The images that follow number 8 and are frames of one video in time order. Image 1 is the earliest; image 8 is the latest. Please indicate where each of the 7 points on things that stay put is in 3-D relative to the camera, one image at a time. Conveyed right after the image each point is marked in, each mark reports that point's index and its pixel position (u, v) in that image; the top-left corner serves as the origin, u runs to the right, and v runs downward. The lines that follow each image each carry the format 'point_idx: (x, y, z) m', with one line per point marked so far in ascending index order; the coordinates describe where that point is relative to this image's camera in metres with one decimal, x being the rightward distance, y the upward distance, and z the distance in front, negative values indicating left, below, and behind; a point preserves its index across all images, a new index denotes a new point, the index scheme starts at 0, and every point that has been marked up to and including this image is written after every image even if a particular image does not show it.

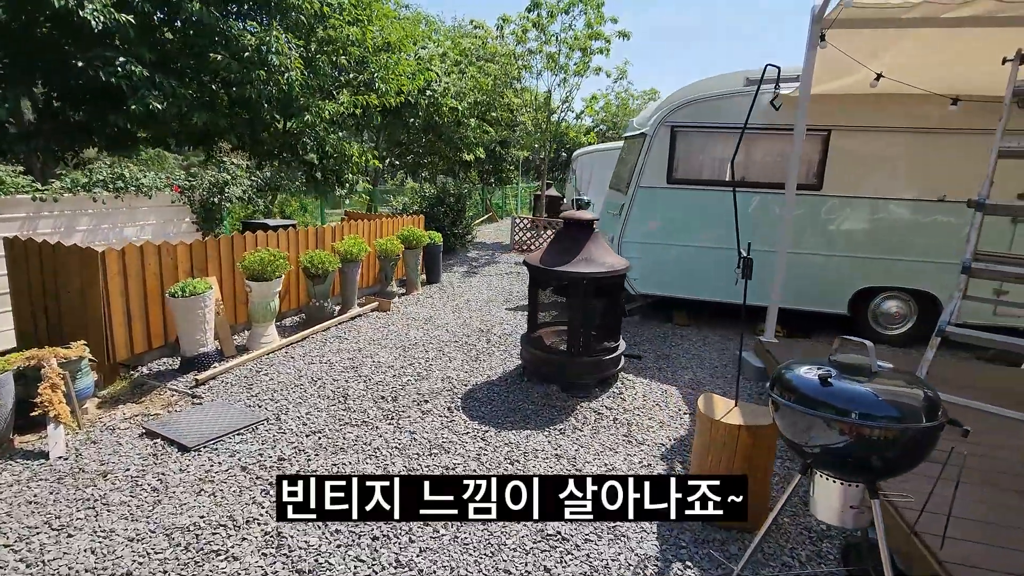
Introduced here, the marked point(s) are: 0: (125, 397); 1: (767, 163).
0: (-3.1, -0.9, +4.1) m
1: (+2.7, +1.3, +5.4) m
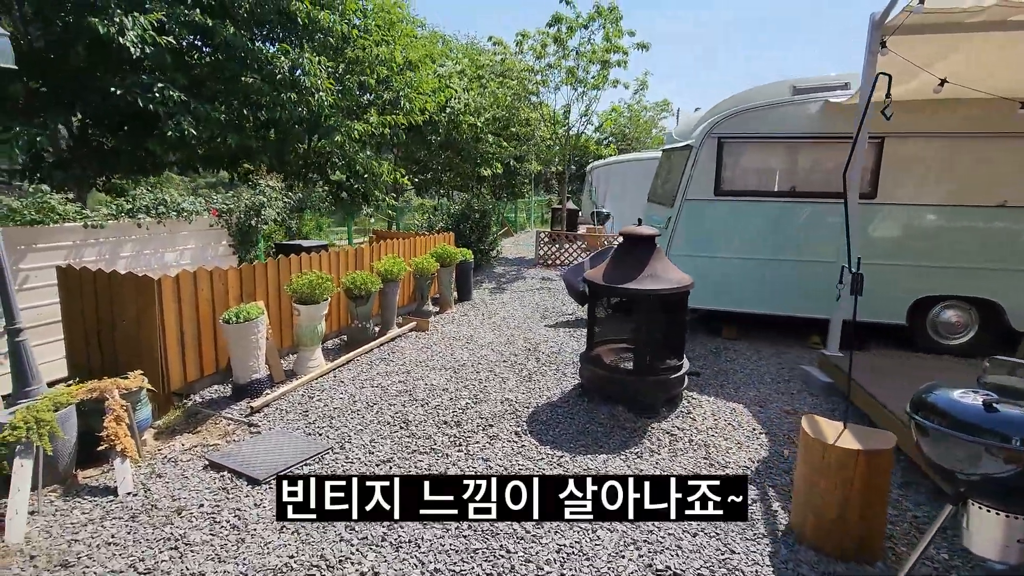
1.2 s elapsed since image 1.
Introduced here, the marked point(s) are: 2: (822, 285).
0: (-2.6, -1.1, +4.0) m
1: (+3.2, +1.2, +5.3) m
2: (+3.2, 0.0, +5.4) m
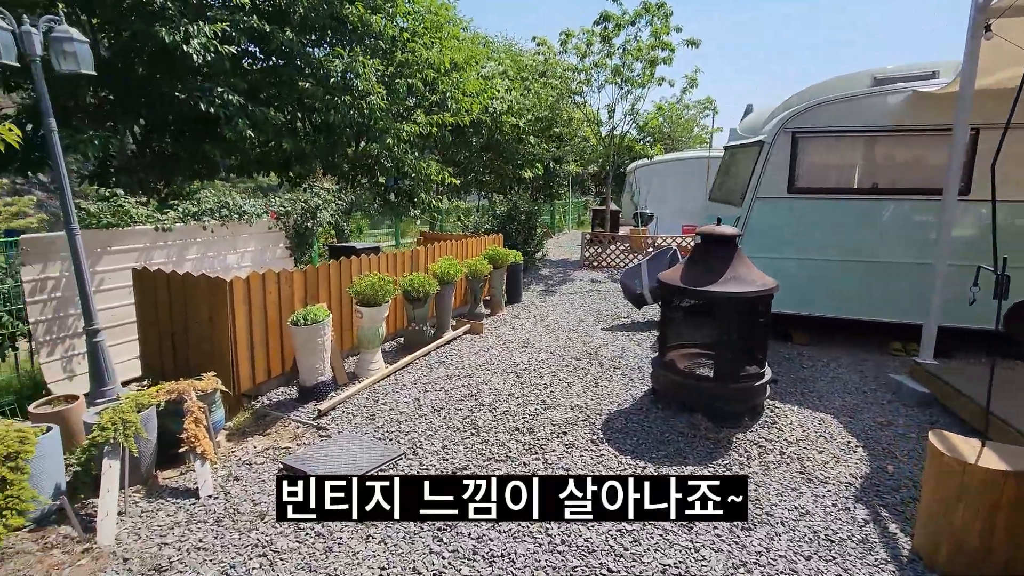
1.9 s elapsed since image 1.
0: (-2.0, -1.1, +4.0) m
1: (+3.8, +1.1, +5.0) m
2: (+3.9, 0.0, +5.1) m
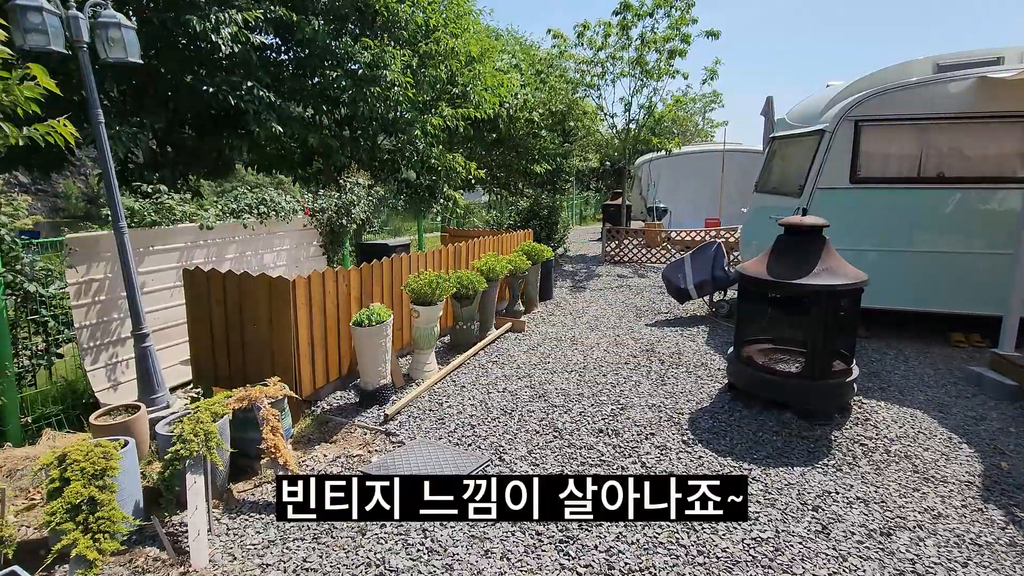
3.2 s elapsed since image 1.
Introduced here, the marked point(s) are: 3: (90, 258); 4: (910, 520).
0: (-1.4, -1.1, +3.8) m
1: (+4.4, +1.2, +4.9) m
2: (+4.4, +0.1, +5.0) m
3: (-3.3, +0.2, +4.1) m
4: (+2.1, -1.2, +2.7) m
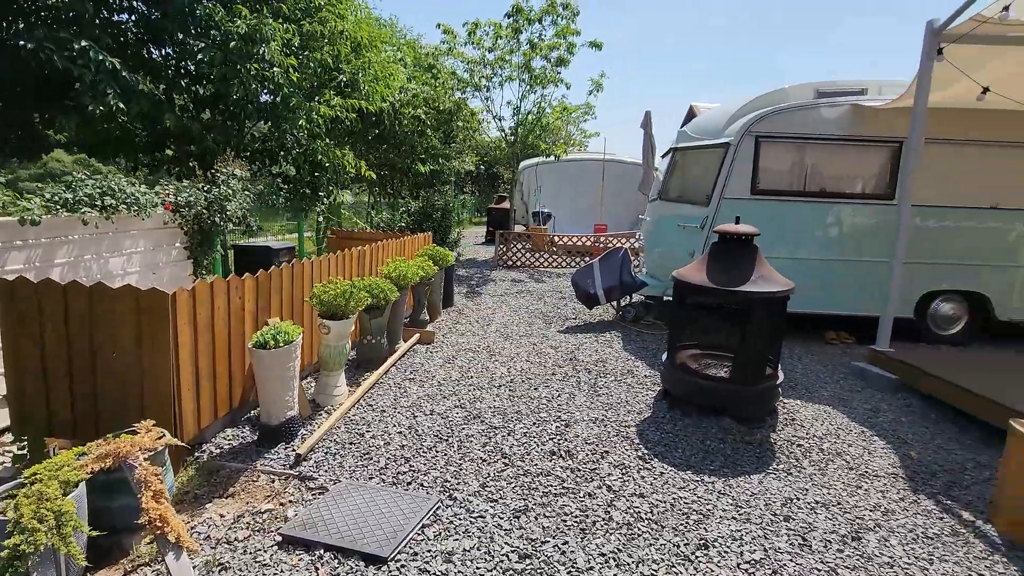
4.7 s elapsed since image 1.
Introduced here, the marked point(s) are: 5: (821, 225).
0: (-1.8, -1.2, +3.0) m
1: (+3.5, +1.2, +5.5) m
2: (+3.6, +0.1, +5.6) m
3: (-3.6, +0.1, +2.8) m
4: (+1.9, -1.2, +2.8) m
5: (+3.3, +0.7, +5.6) m
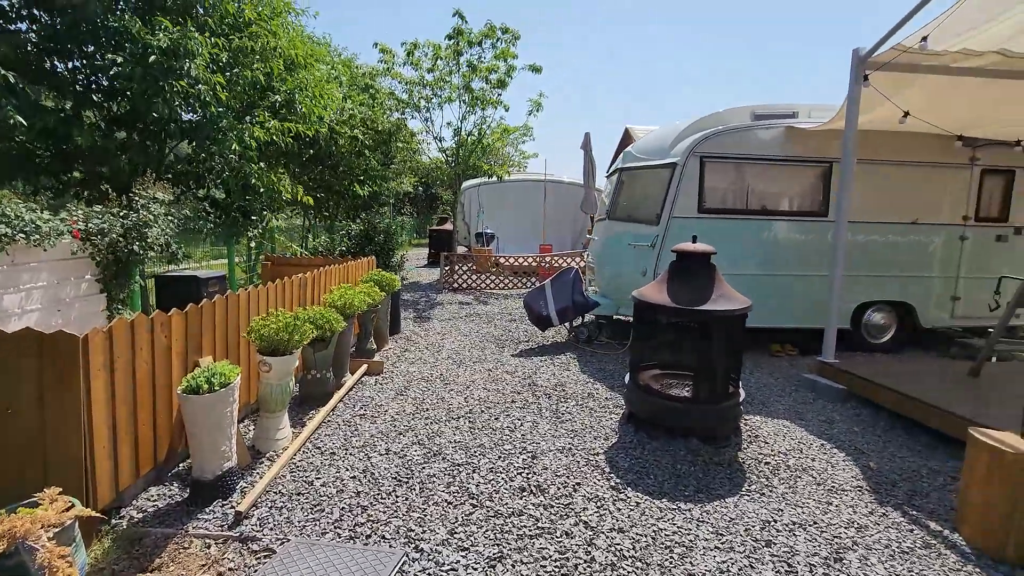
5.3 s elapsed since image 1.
0: (-1.9, -1.4, +2.6) m
1: (+3.0, +1.0, +5.8) m
2: (+3.1, -0.1, +5.9) m
3: (-3.8, -0.1, +2.2) m
4: (+1.8, -1.3, +2.8) m
5: (+2.8, +0.5, +5.8) m
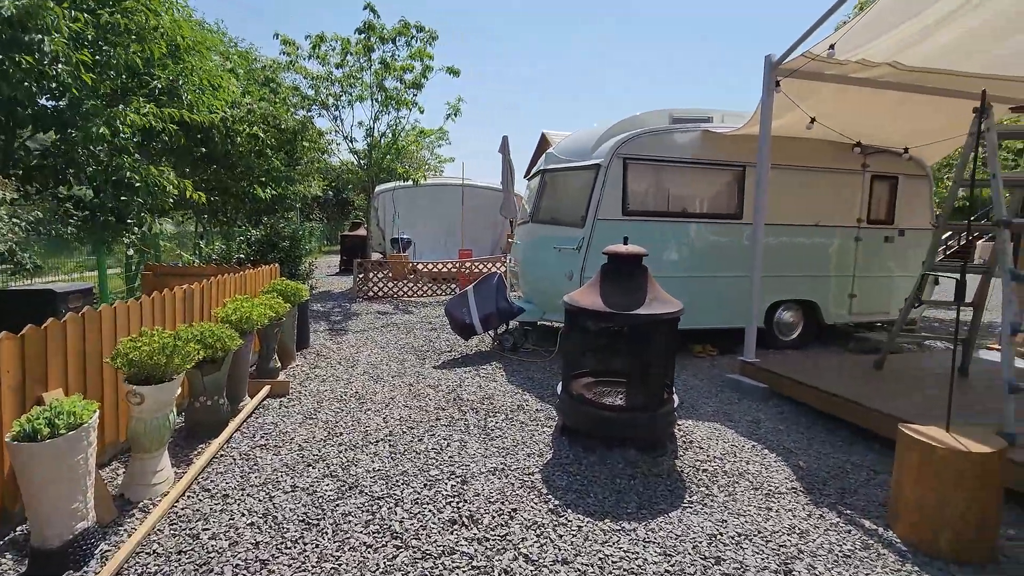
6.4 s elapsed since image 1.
0: (-2.2, -1.5, +1.9) m
1: (+2.1, +1.0, +5.9) m
2: (+2.2, -0.1, +5.9) m
3: (-4.0, -0.2, +1.3) m
4: (+1.4, -1.3, +2.7) m
5: (+1.9, +0.5, +5.8) m
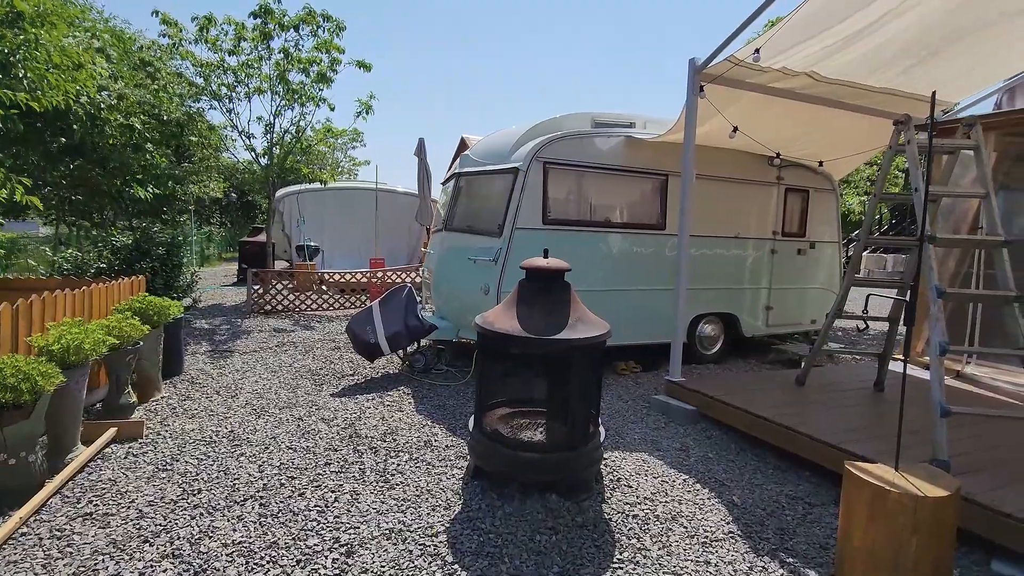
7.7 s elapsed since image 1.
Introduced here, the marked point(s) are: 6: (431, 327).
0: (-2.5, -1.6, +1.0) m
1: (+1.2, +0.9, +5.6) m
2: (+1.3, -0.3, +5.7) m
3: (-4.2, -0.3, +0.1) m
4: (+1.0, -1.4, +2.3) m
5: (+1.0, +0.3, +5.5) m
6: (-0.9, -0.4, +5.6) m
